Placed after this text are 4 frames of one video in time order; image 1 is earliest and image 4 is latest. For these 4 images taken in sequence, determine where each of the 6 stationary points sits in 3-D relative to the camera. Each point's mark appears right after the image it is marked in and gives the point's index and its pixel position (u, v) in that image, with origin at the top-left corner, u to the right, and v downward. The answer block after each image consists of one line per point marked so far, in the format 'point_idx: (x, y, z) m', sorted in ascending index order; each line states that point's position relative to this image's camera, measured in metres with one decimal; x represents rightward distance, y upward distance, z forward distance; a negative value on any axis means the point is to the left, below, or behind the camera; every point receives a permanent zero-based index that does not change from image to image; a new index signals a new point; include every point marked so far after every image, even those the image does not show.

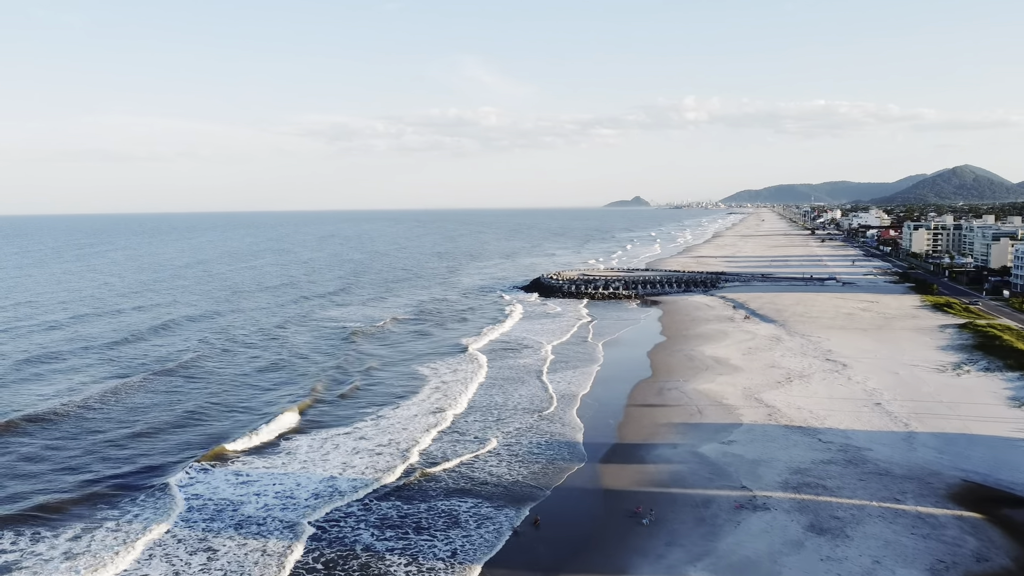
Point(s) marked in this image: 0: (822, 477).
0: (+8.4, -5.1, +17.5) m
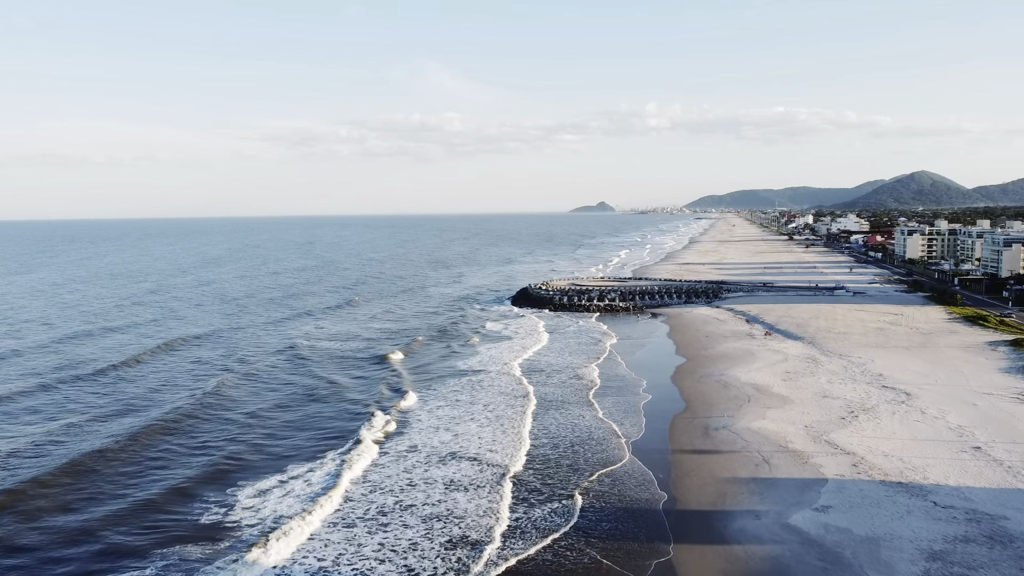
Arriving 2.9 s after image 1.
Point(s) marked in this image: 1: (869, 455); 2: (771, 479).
0: (+9.5, -5.7, +13.4) m
1: (+10.7, -5.0, +19.2) m
2: (+7.3, -5.4, +18.2) m
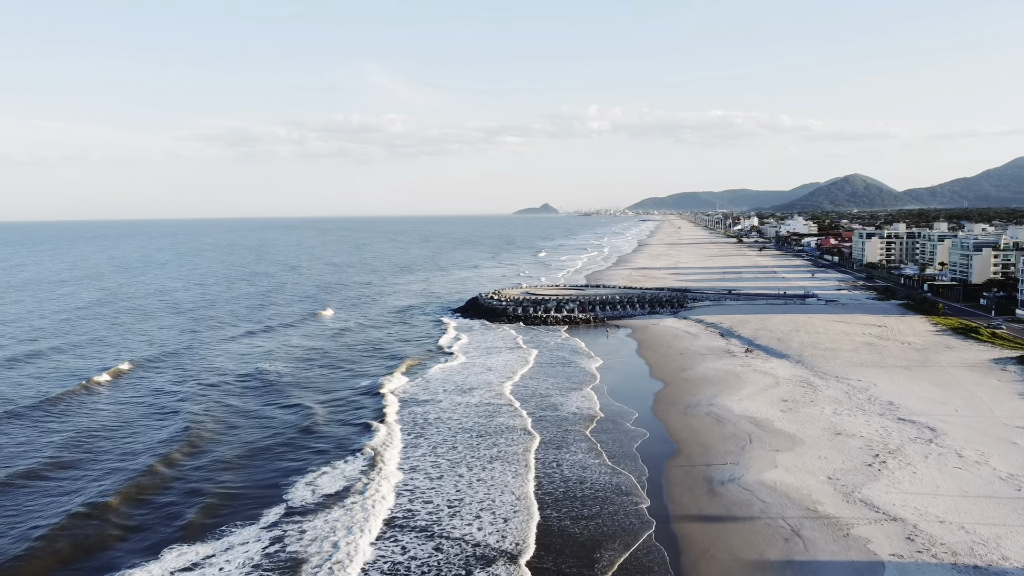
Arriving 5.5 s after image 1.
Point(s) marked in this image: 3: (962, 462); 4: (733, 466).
0: (+9.2, -6.3, +9.5) m
1: (+9.8, -5.6, +15.4) m
2: (+6.6, -6.0, +14.1) m
3: (+13.0, -5.0, +18.5) m
4: (+6.6, -5.5, +19.7) m
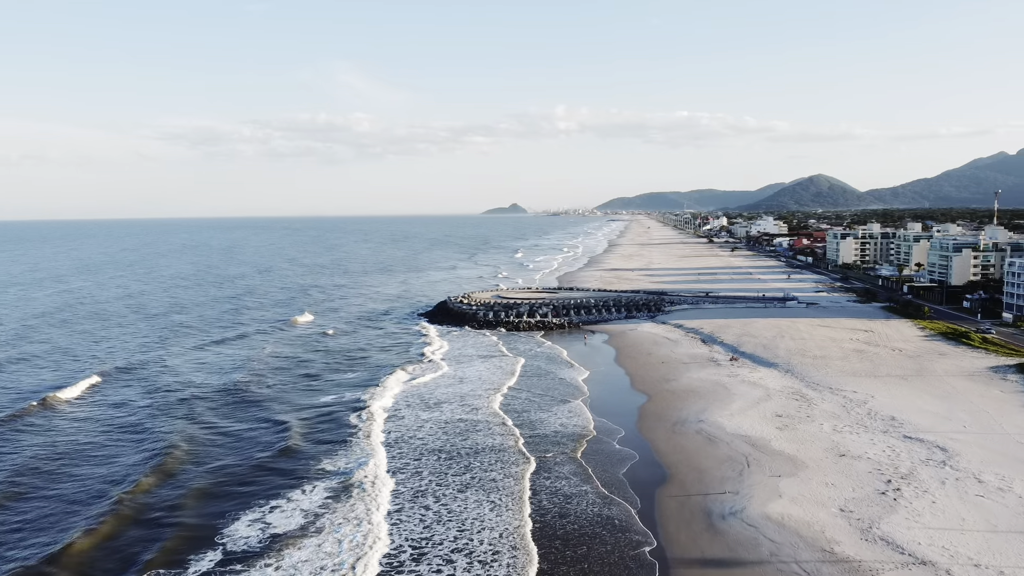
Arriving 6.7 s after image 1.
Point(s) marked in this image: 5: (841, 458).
0: (+8.9, -6.6, +7.6) m
1: (+9.3, -5.8, +13.5) m
2: (+6.1, -6.3, +12.0) m
3: (+12.3, -5.2, +16.7) m
4: (+5.8, -5.7, +17.6) m
5: (+9.9, -5.1, +19.3) m
